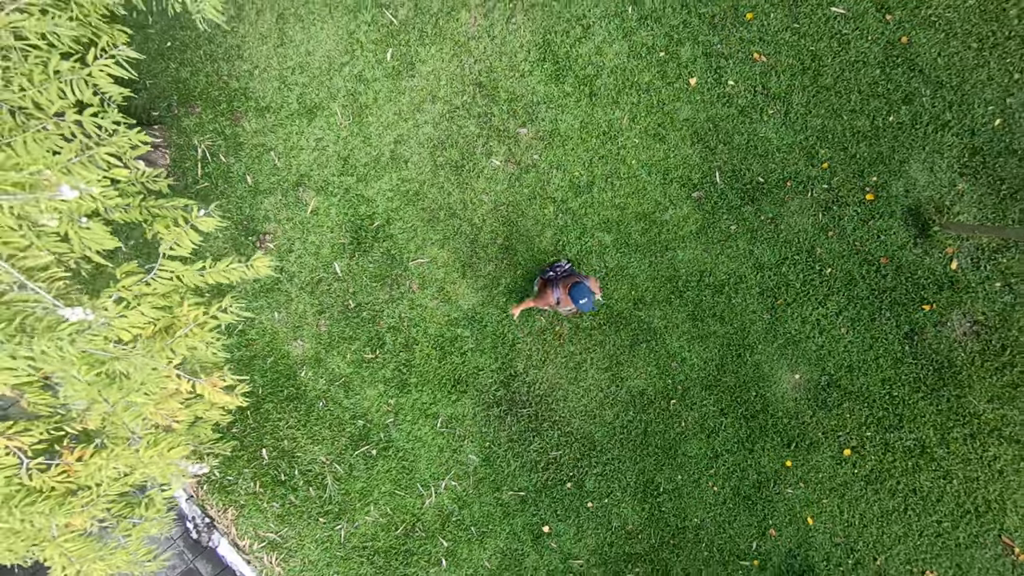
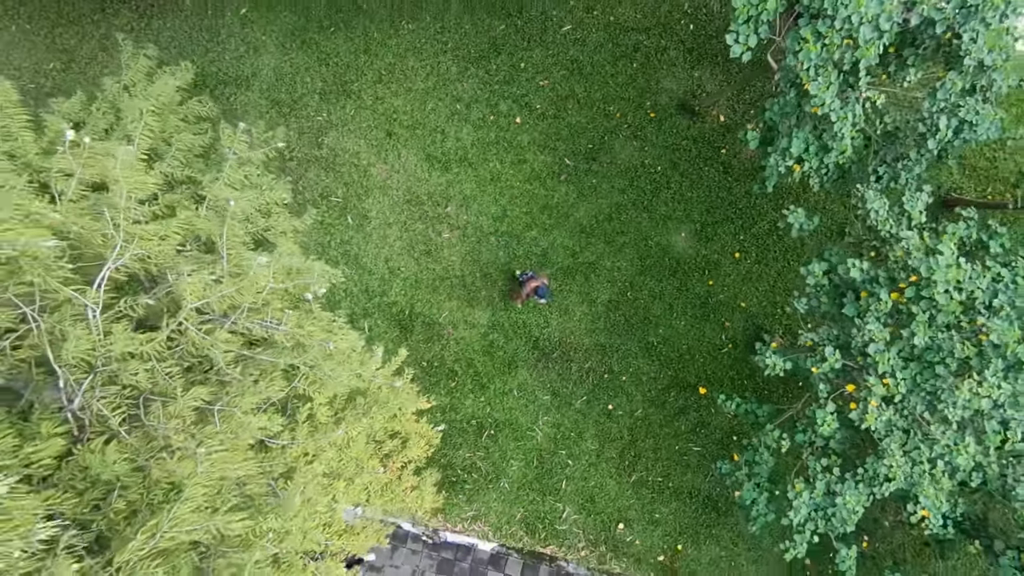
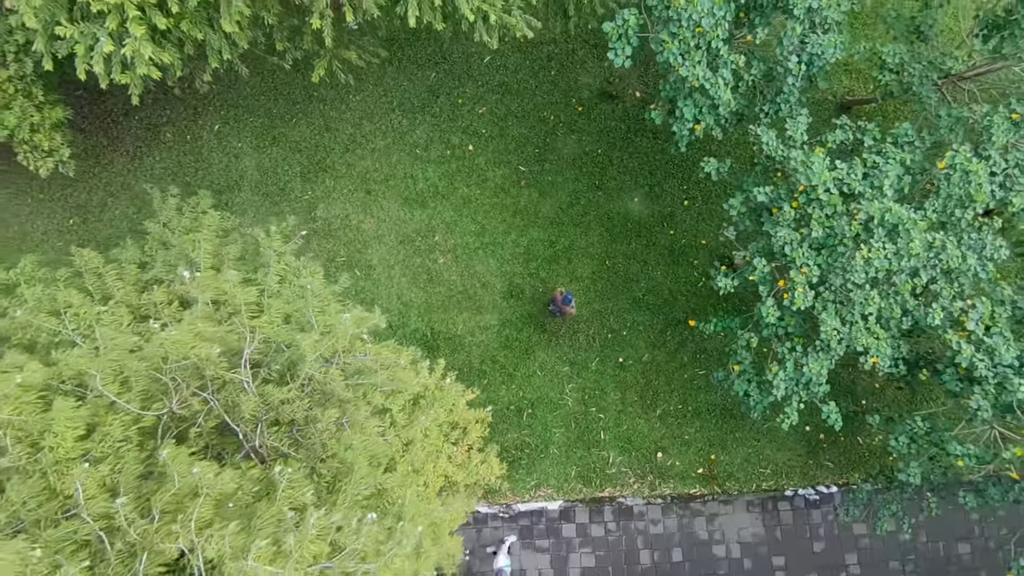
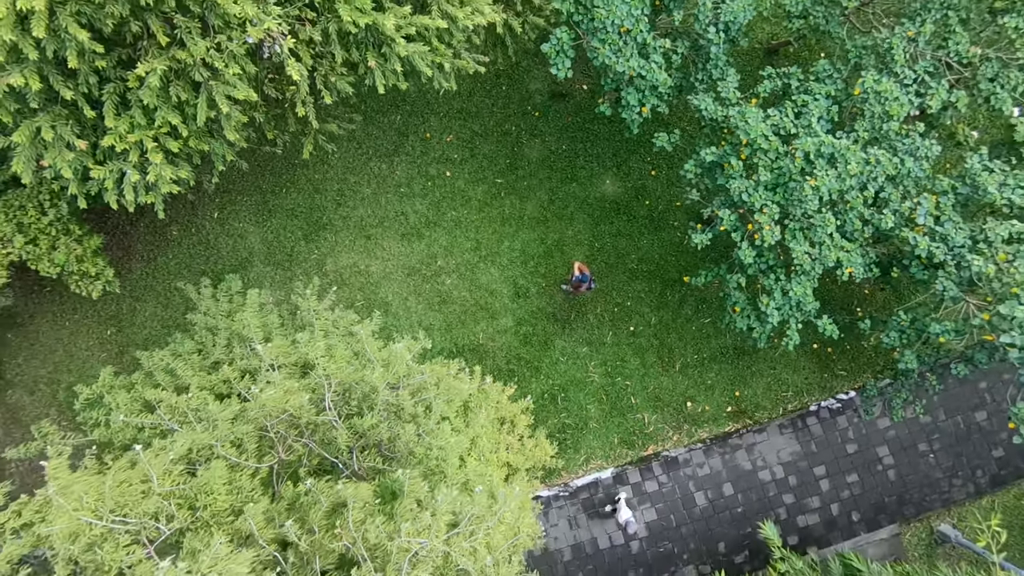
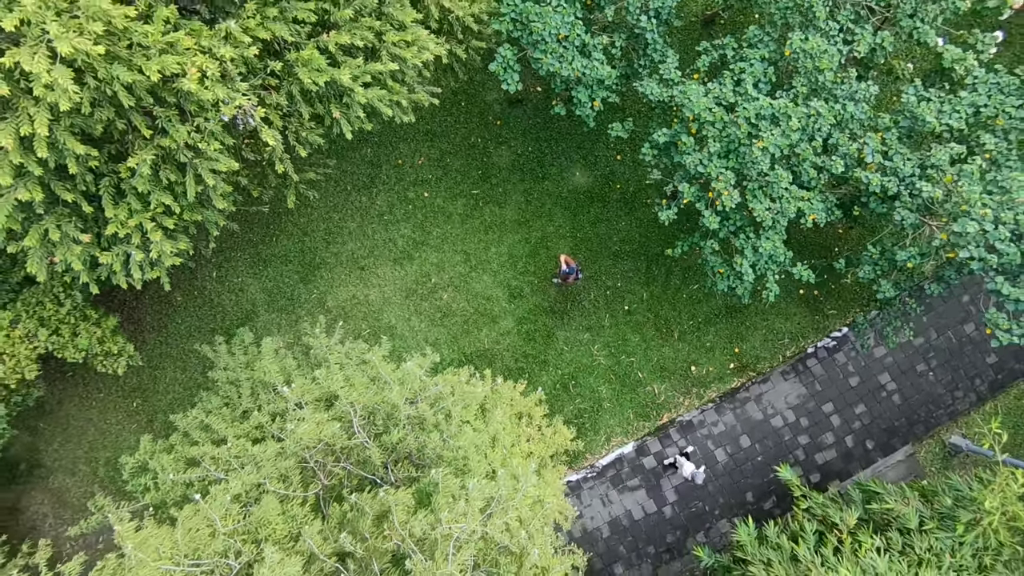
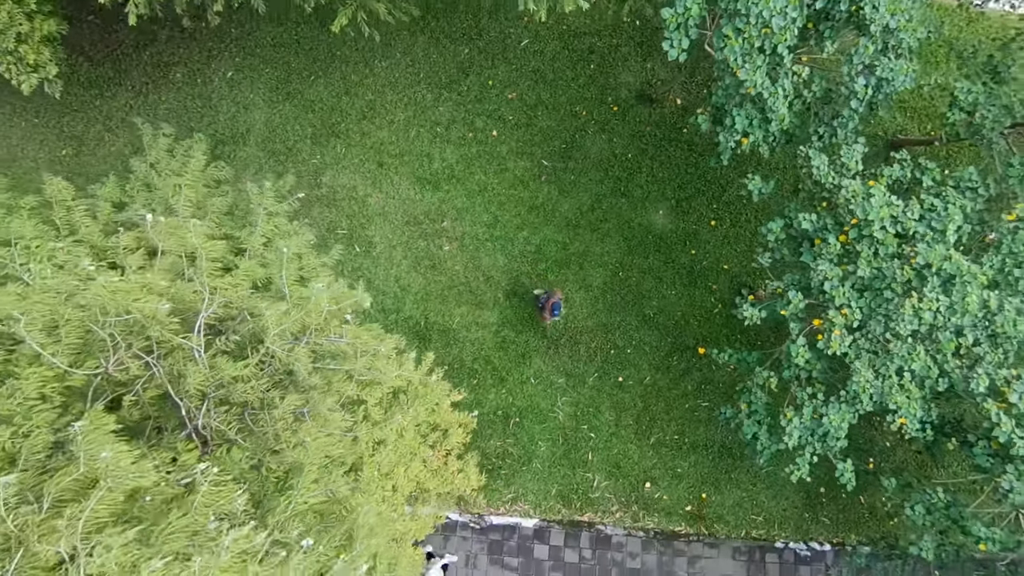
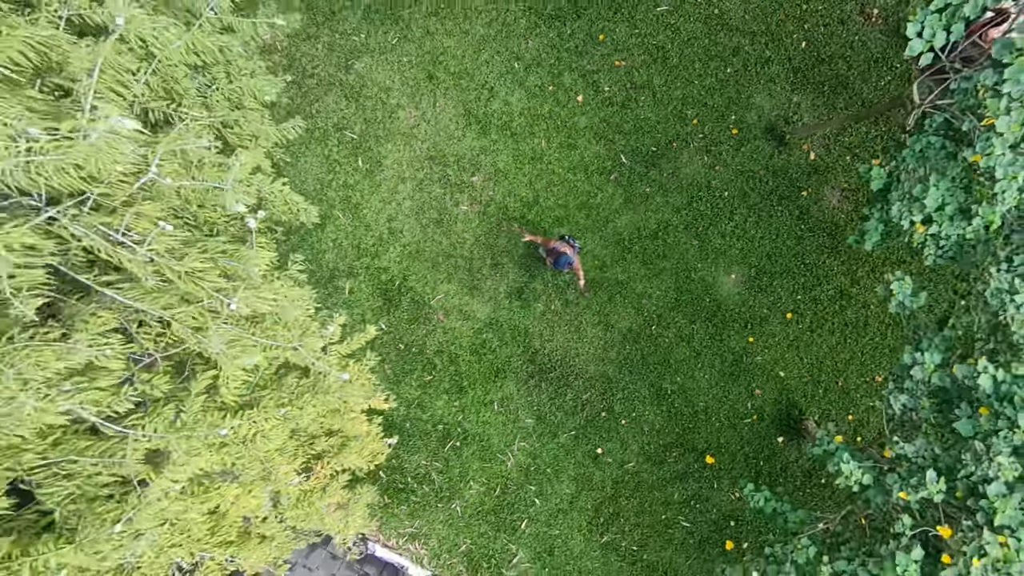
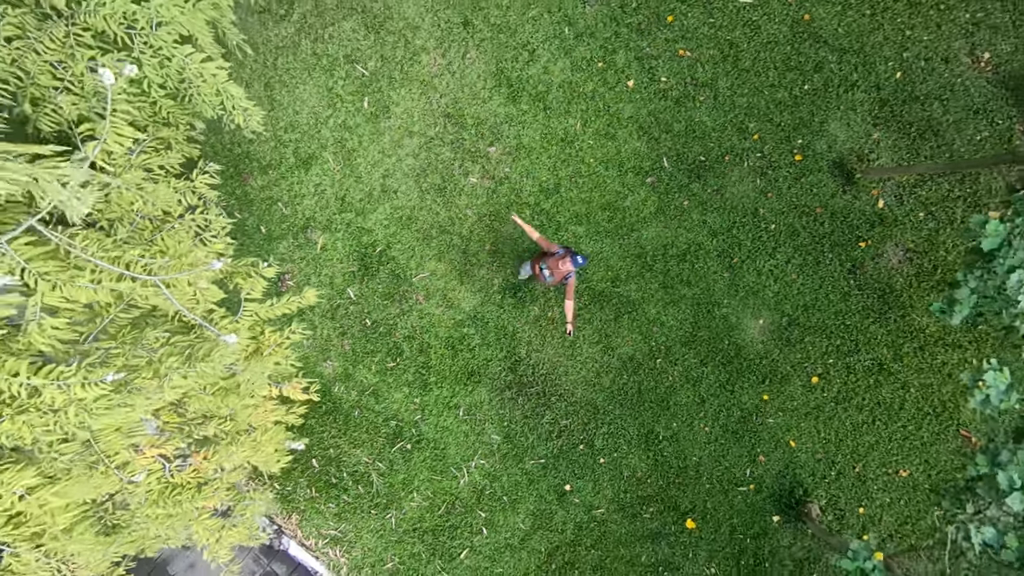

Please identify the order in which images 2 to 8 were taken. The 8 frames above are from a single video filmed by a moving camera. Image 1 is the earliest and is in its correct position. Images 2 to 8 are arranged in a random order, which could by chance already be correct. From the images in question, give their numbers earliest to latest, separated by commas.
8, 7, 2, 6, 3, 4, 5
